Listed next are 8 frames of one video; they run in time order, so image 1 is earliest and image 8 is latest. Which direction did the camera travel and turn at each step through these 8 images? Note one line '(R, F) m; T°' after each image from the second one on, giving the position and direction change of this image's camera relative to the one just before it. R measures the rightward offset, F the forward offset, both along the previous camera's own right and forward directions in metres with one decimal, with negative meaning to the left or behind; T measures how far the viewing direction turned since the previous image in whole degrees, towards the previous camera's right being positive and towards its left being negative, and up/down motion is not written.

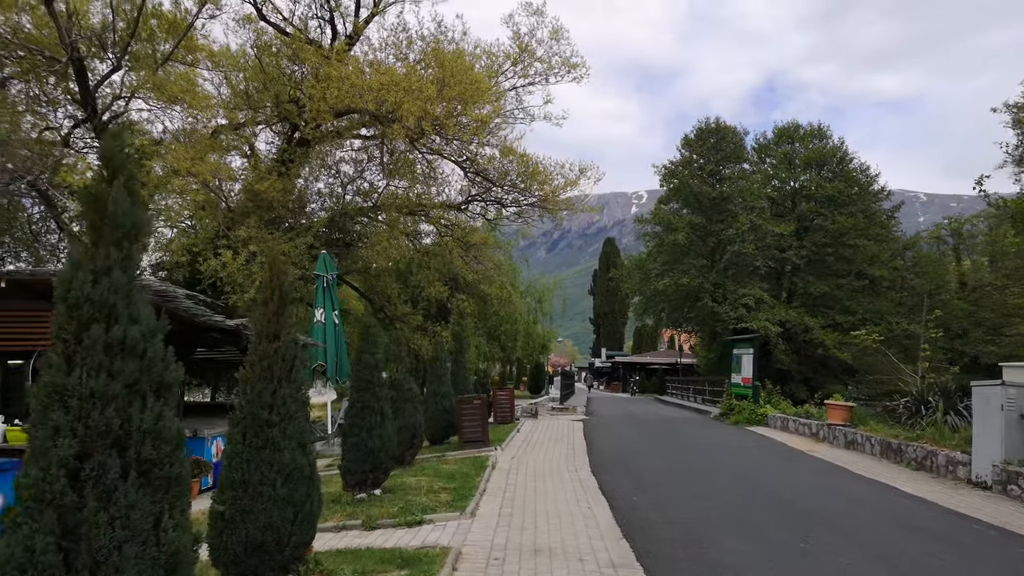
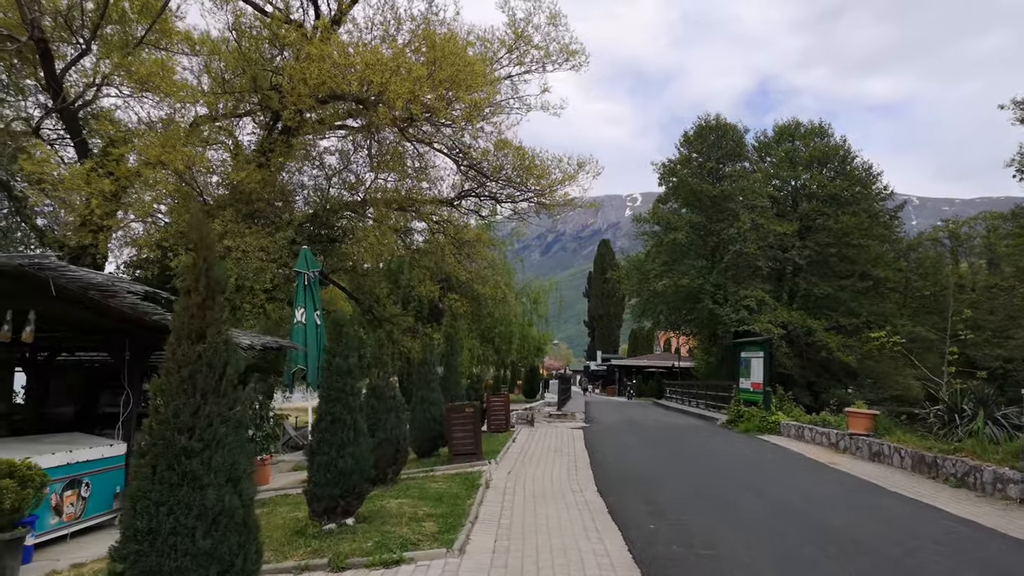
(0.0, +0.9) m; 0°
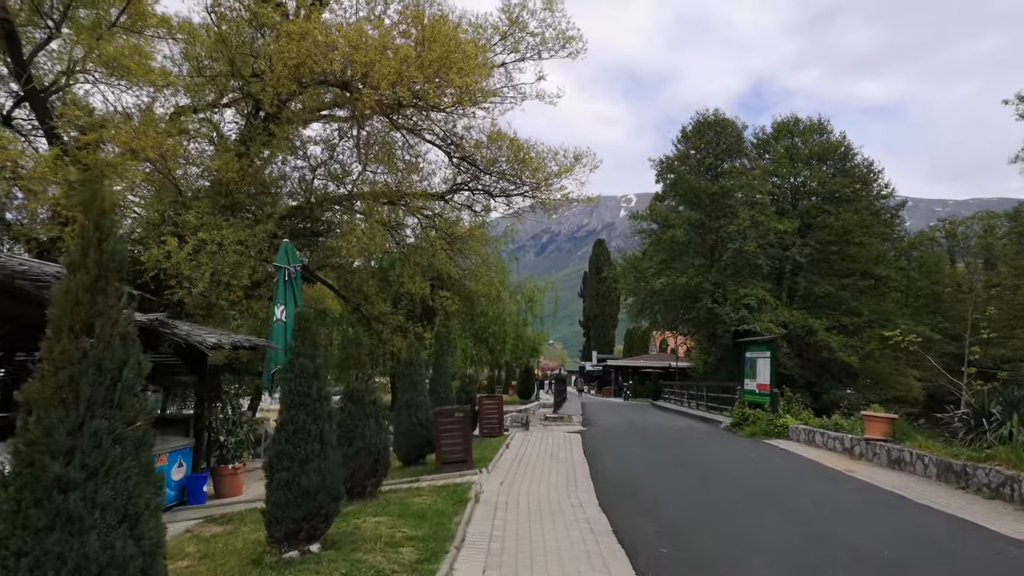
(0.0, +0.7) m; 0°
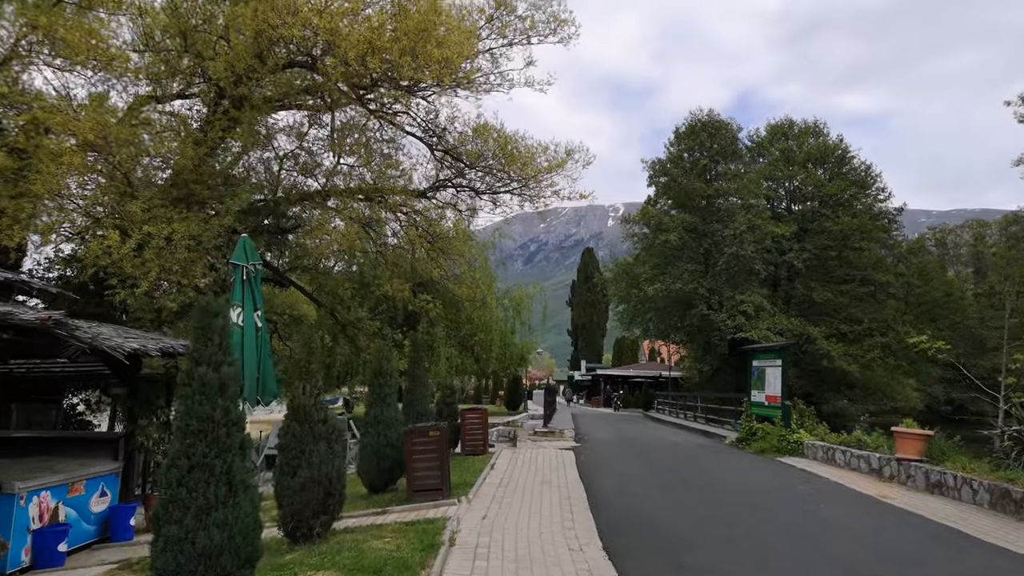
(0.0, +1.2) m; +1°
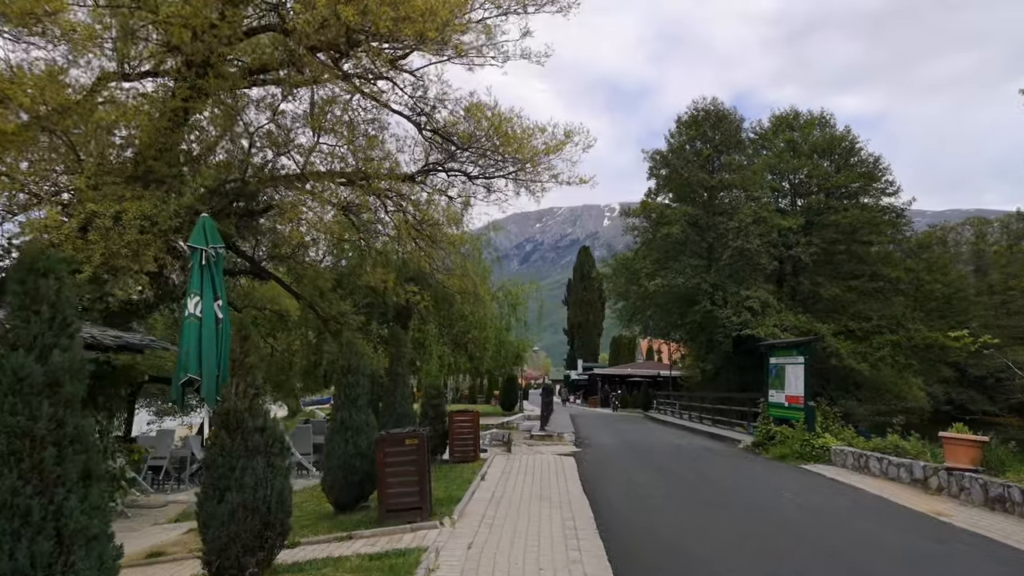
(0.0, +1.2) m; 0°
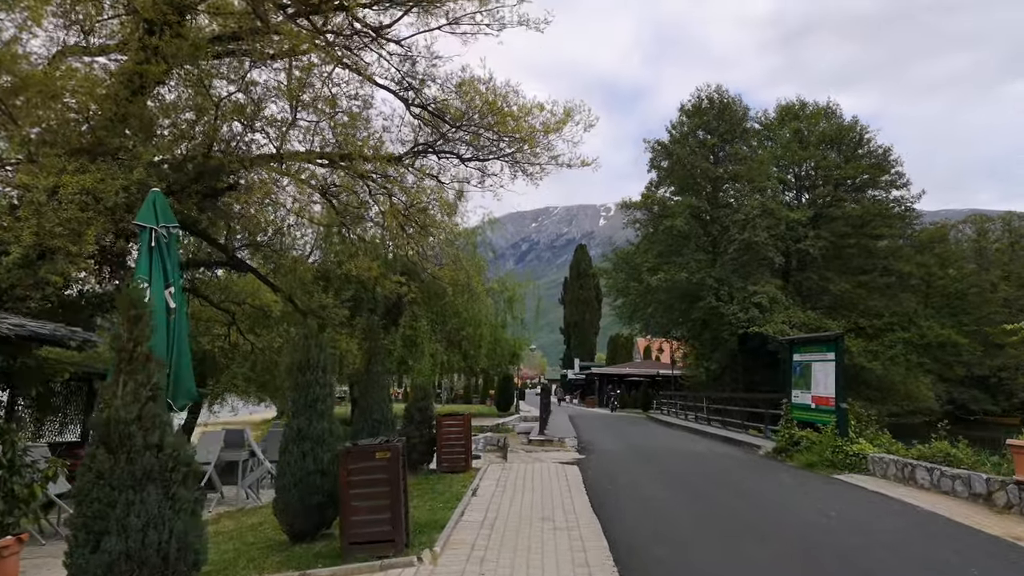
(0.0, +1.2) m; 0°
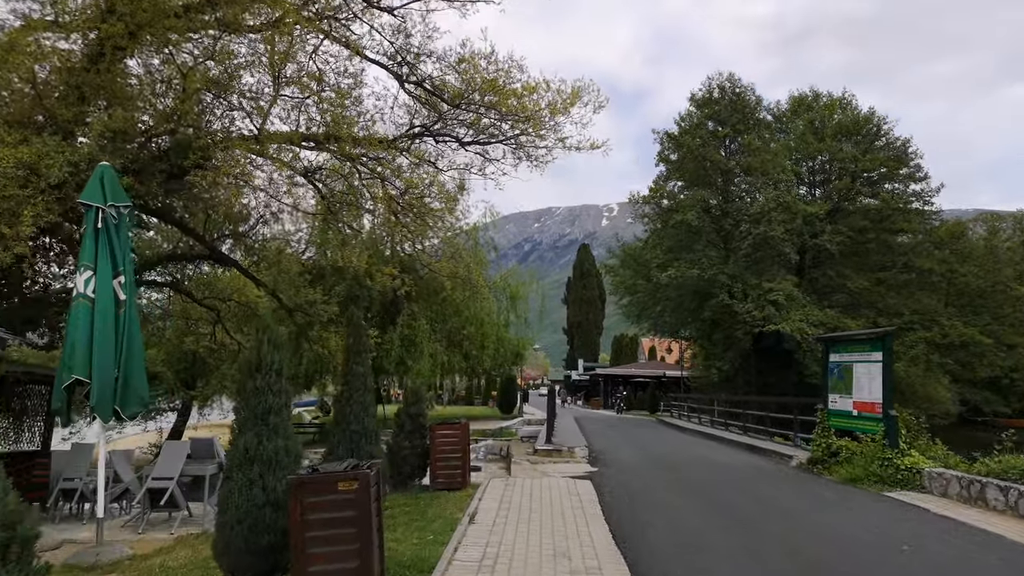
(0.0, +1.1) m; 0°
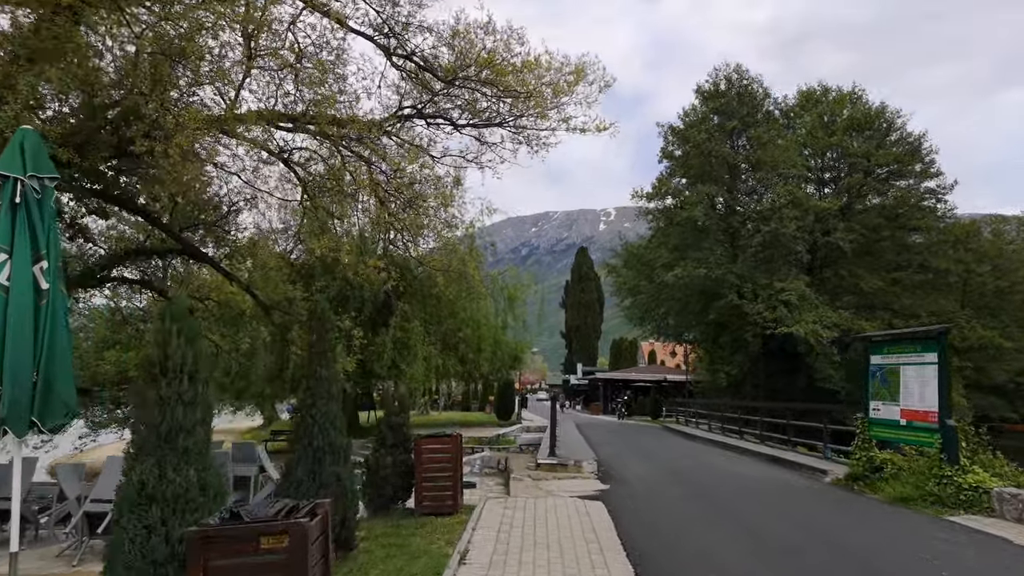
(0.0, +1.1) m; 0°
